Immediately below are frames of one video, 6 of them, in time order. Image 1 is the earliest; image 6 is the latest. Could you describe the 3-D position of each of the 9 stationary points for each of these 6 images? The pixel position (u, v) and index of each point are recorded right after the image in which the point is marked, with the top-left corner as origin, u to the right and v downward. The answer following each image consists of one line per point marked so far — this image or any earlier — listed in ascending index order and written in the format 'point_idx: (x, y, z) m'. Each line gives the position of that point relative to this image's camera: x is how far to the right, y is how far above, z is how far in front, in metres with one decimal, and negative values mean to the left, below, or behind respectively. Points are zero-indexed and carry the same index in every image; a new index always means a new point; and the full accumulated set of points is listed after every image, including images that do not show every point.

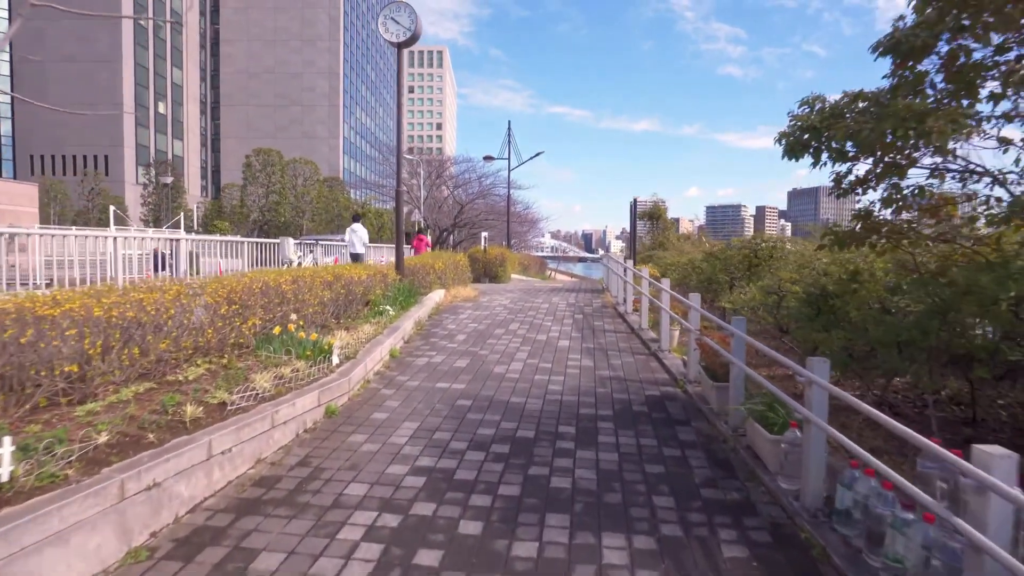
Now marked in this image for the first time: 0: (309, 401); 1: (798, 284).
0: (-1.8, -1.0, +5.4) m
1: (+3.1, 0.0, +6.5) m
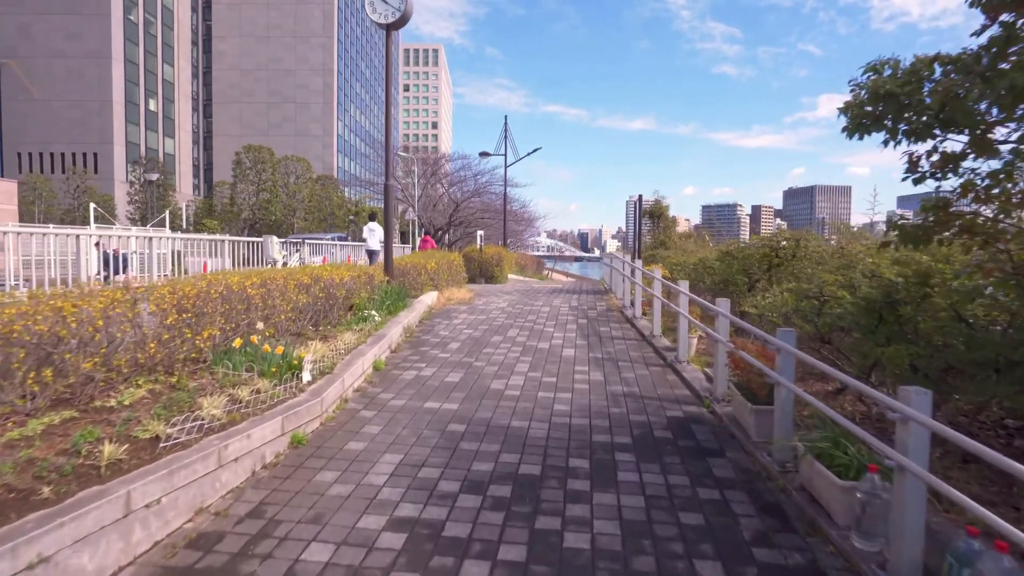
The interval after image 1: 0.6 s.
0: (-1.8, -1.1, +4.5) m
1: (+3.2, 0.0, +5.6) m
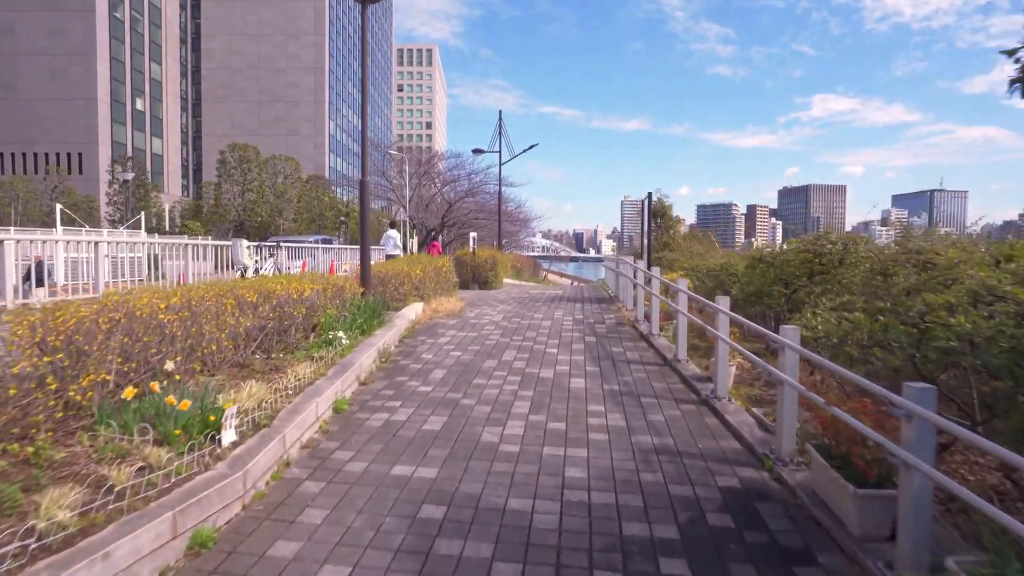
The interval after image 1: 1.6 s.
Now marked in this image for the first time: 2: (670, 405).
0: (-1.8, -1.3, +3.0) m
1: (+3.1, -0.2, +4.1) m
2: (+1.6, -1.2, +5.9) m
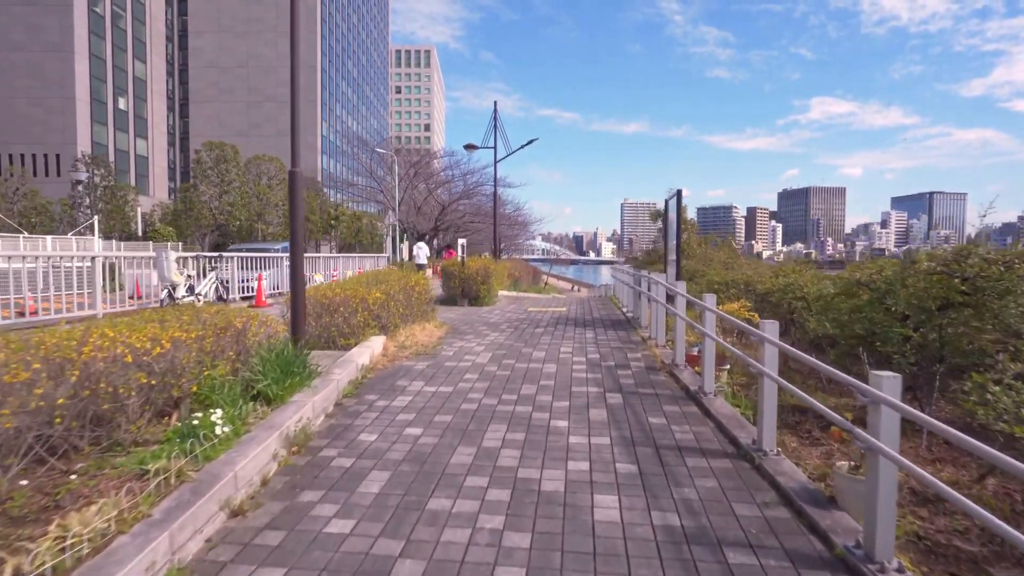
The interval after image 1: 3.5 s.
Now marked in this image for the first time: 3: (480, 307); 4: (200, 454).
0: (-1.9, -1.6, +0.2) m
1: (+3.0, -0.5, +1.4) m
2: (+1.5, -1.5, +3.2) m
3: (-0.8, -0.5, +15.1) m
4: (-2.1, -1.1, +4.0) m
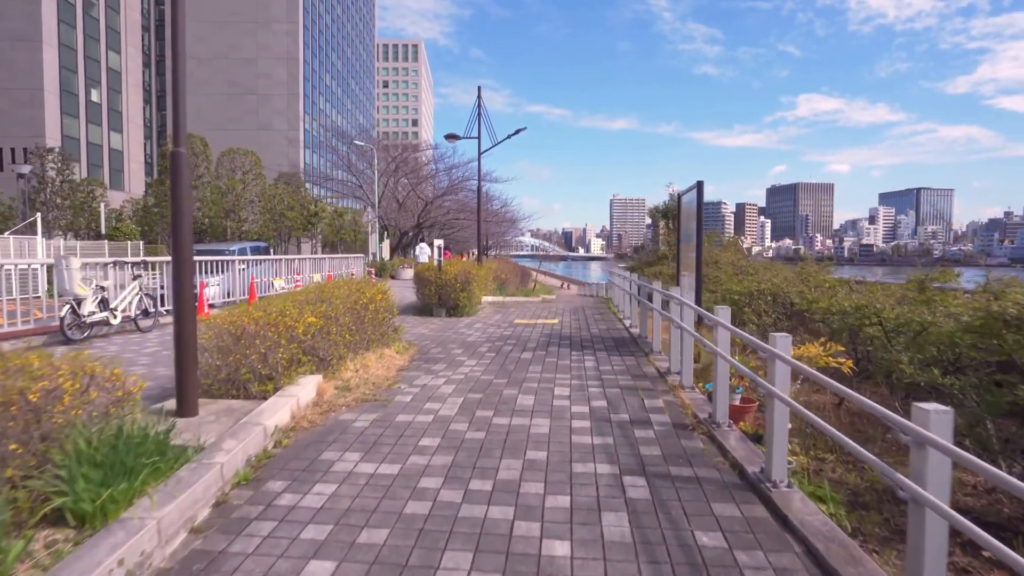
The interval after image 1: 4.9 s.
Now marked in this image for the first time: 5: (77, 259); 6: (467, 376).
0: (-2.0, -1.9, -1.8) m
1: (+2.9, -0.8, -0.5) m
2: (+1.3, -1.8, +1.2) m
3: (-1.1, -0.7, +13.1) m
4: (-2.2, -1.4, +1.9) m
5: (-6.6, +0.4, +8.9) m
6: (-0.5, -1.1, +7.2) m
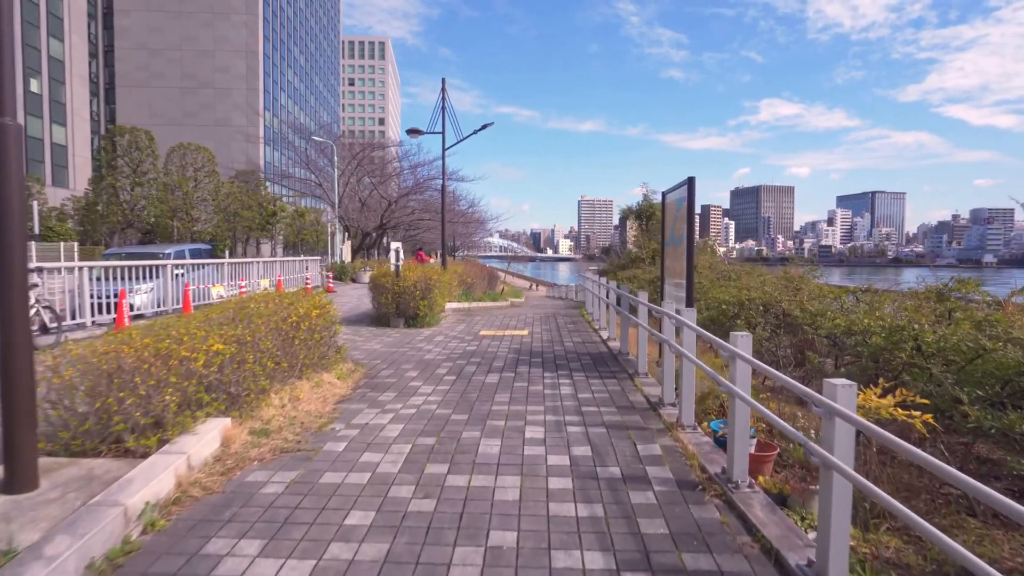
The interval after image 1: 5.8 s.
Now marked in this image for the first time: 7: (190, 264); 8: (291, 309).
0: (-1.9, -2.0, -3.1) m
1: (+2.9, -0.9, -1.6) m
2: (+1.3, -1.9, 0.0) m
3: (-1.8, -0.9, +11.8) m
4: (-2.3, -1.5, +0.6) m
5: (-7.1, +0.2, +7.3) m
6: (-0.9, -1.2, +6.0) m
7: (-8.0, +0.6, +14.7) m
8: (-2.4, -0.3, +6.6) m
